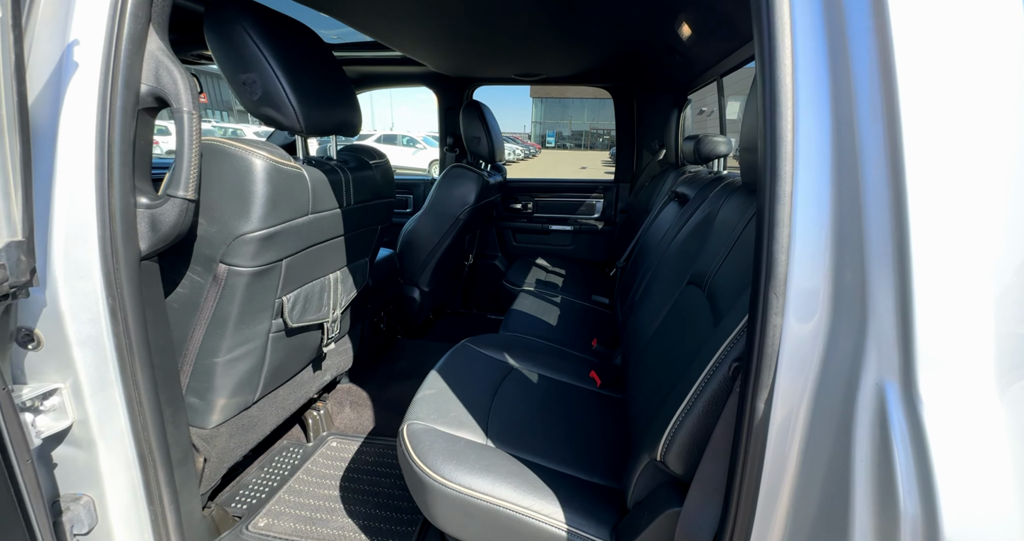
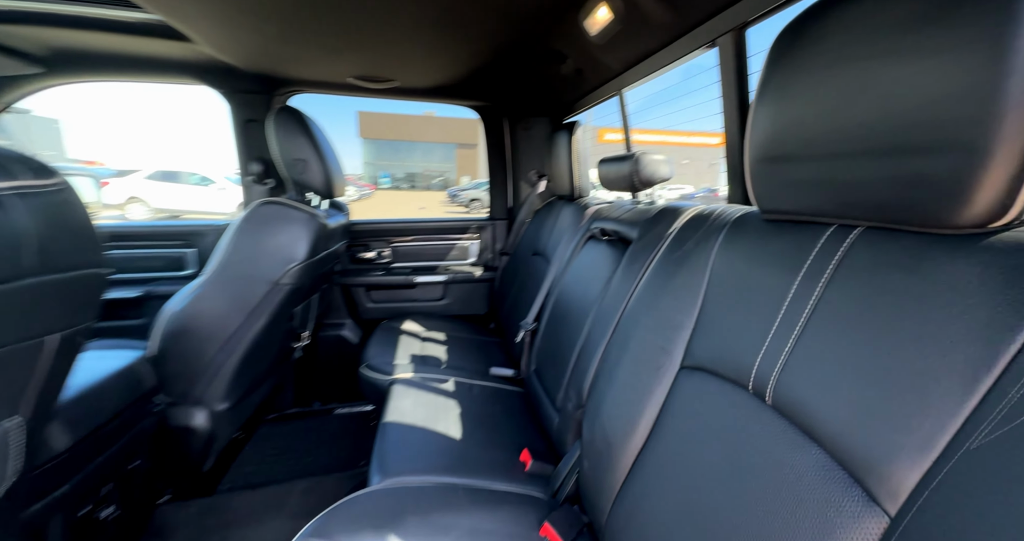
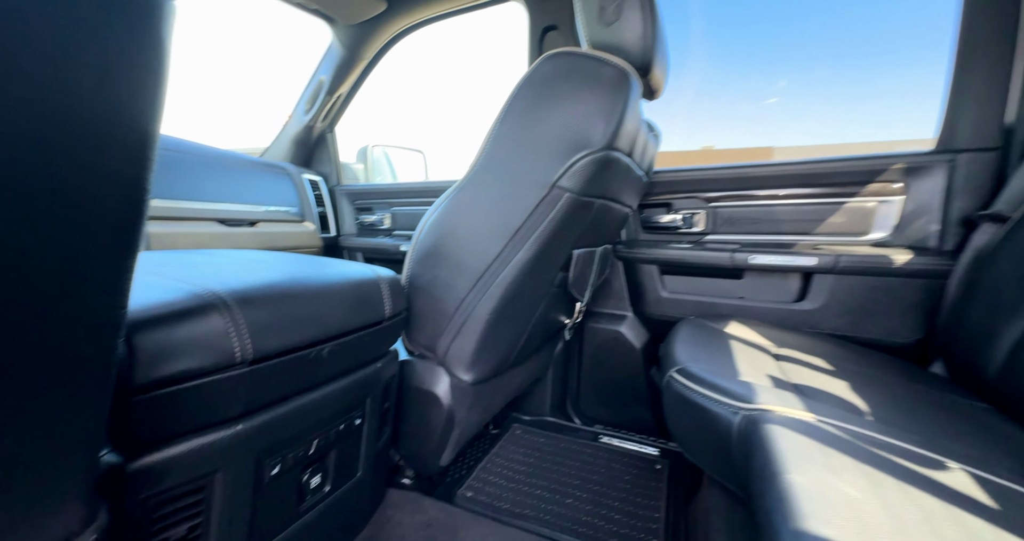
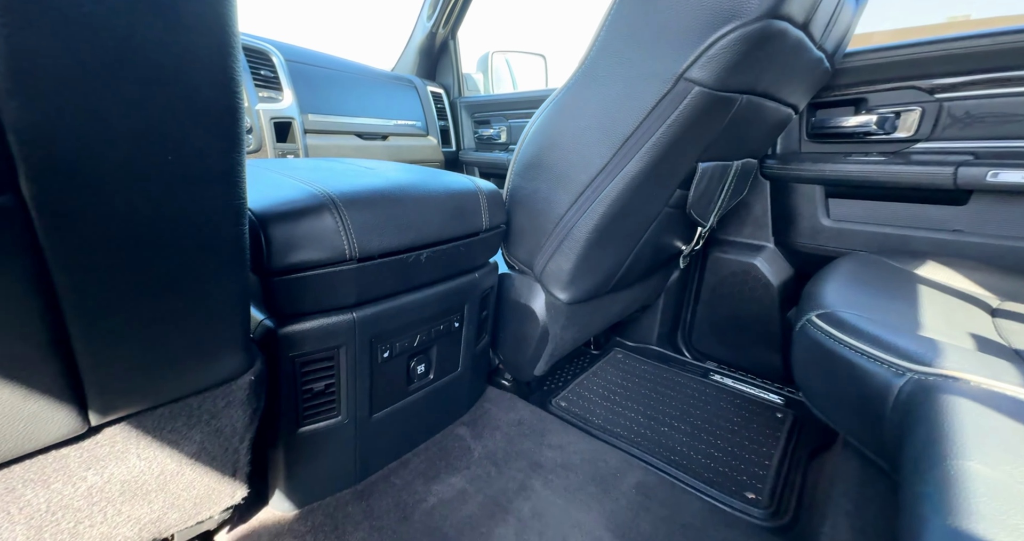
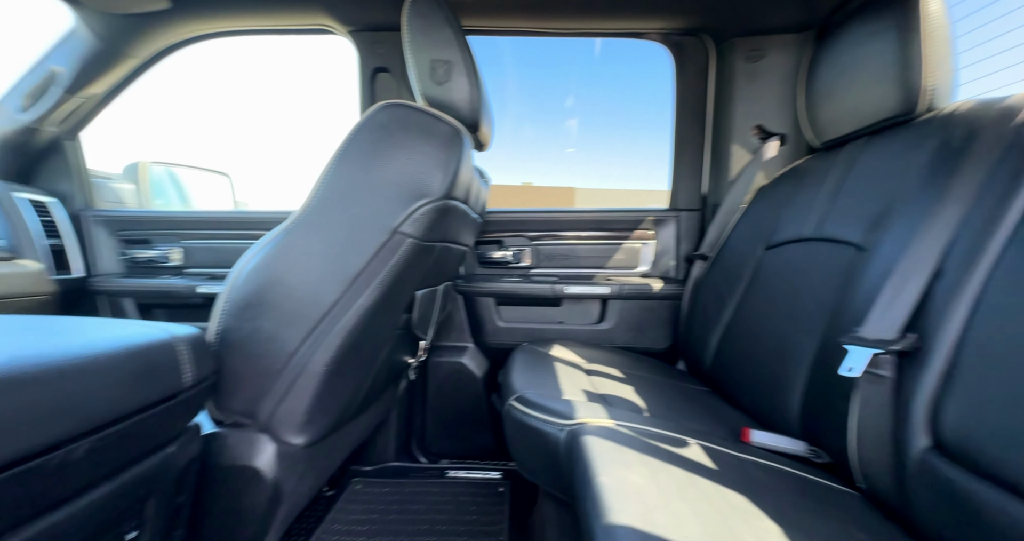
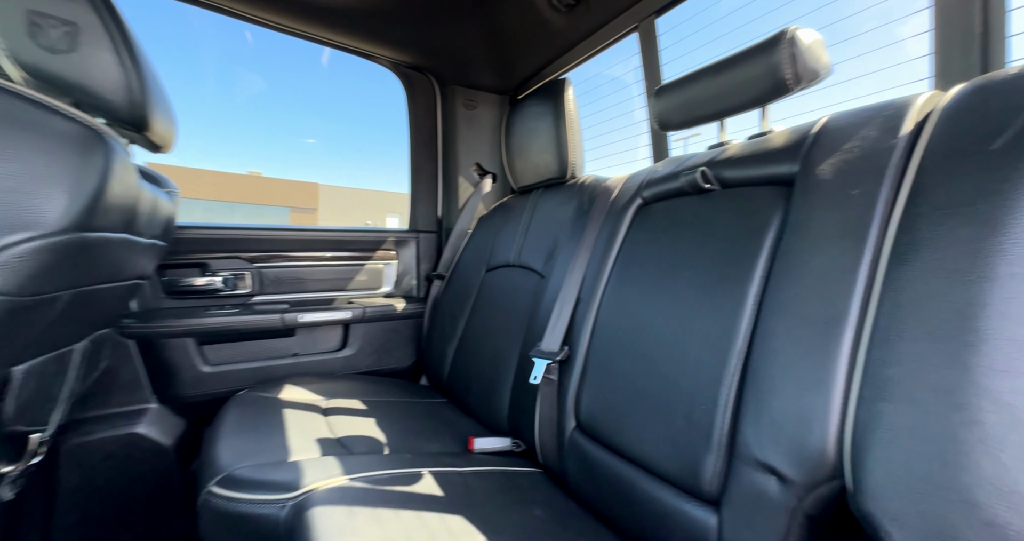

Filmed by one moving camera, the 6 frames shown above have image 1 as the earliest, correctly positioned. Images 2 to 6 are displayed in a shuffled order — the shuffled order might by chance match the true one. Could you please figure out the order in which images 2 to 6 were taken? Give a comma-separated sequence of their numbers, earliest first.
2, 6, 5, 3, 4
